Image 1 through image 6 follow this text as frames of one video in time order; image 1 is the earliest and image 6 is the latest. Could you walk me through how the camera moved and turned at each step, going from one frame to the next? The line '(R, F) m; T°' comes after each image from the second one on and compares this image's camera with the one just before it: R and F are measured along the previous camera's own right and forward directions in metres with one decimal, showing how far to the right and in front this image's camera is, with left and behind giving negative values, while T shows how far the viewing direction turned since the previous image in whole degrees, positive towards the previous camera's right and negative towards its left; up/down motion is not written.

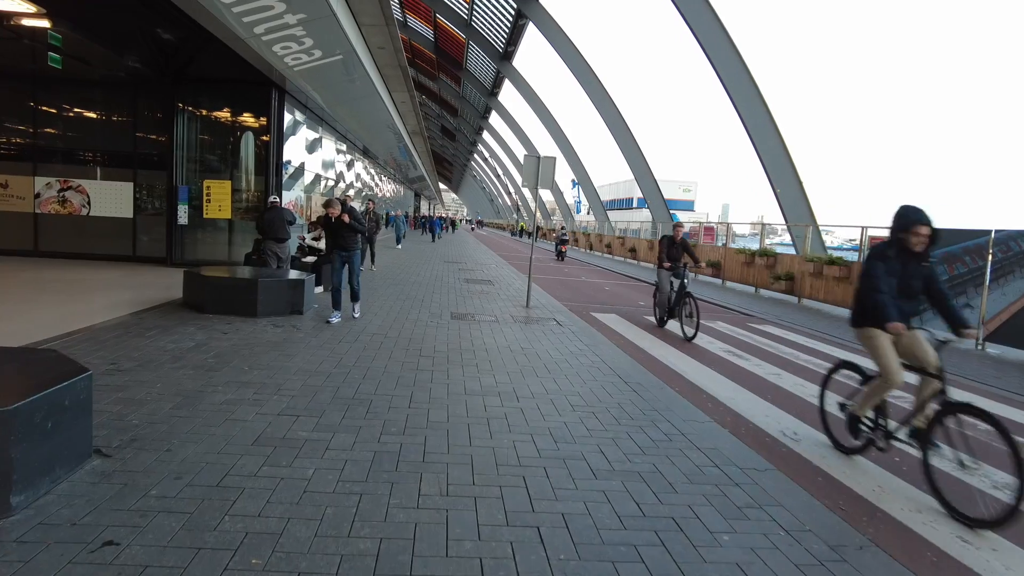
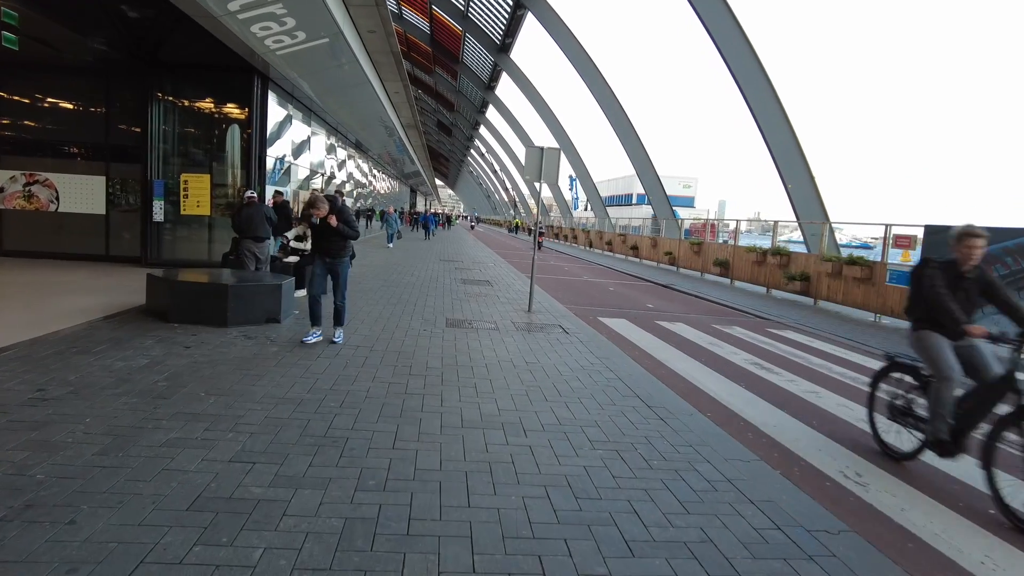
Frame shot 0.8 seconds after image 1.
(-0.1, +0.9) m; 0°
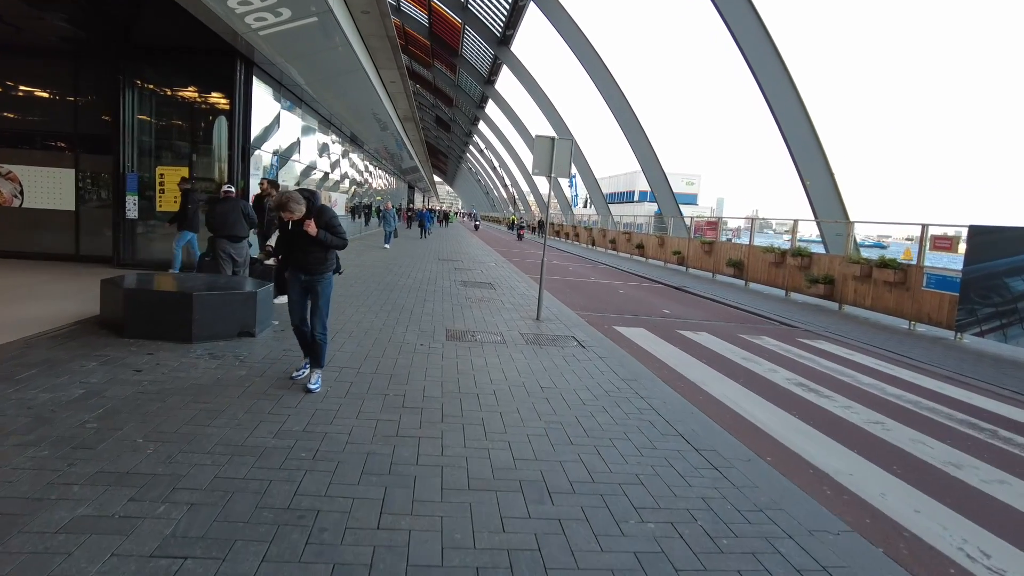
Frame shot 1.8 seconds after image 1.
(-0.1, +1.0) m; 0°
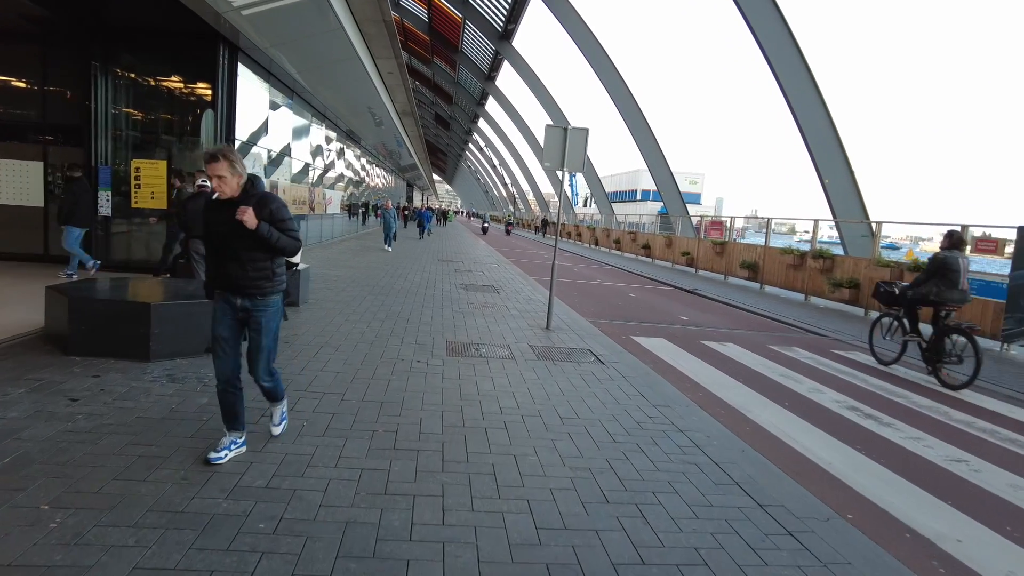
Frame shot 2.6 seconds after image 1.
(-0.1, +0.9) m; 0°
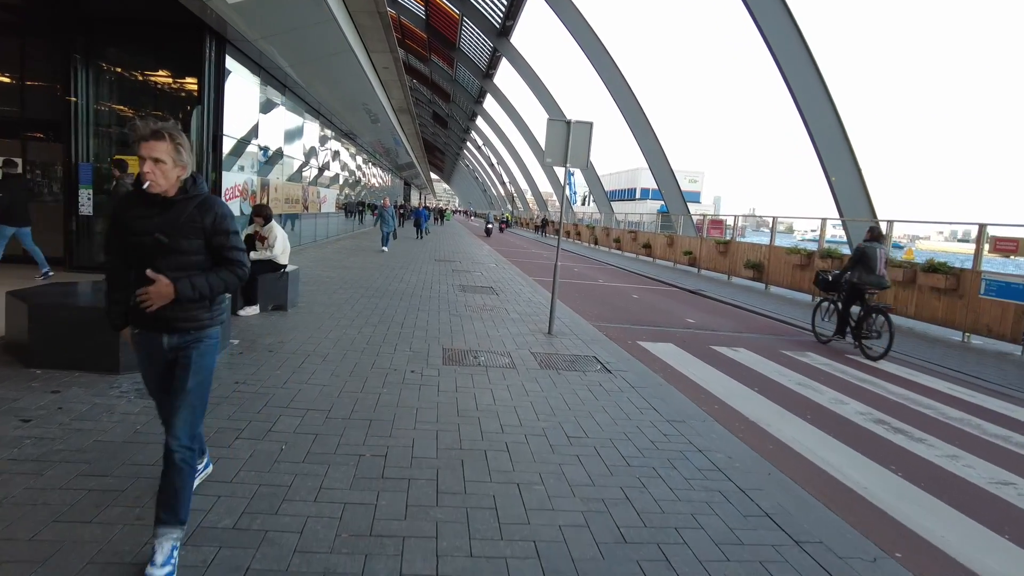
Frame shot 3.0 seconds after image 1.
(0.0, +0.4) m; 0°
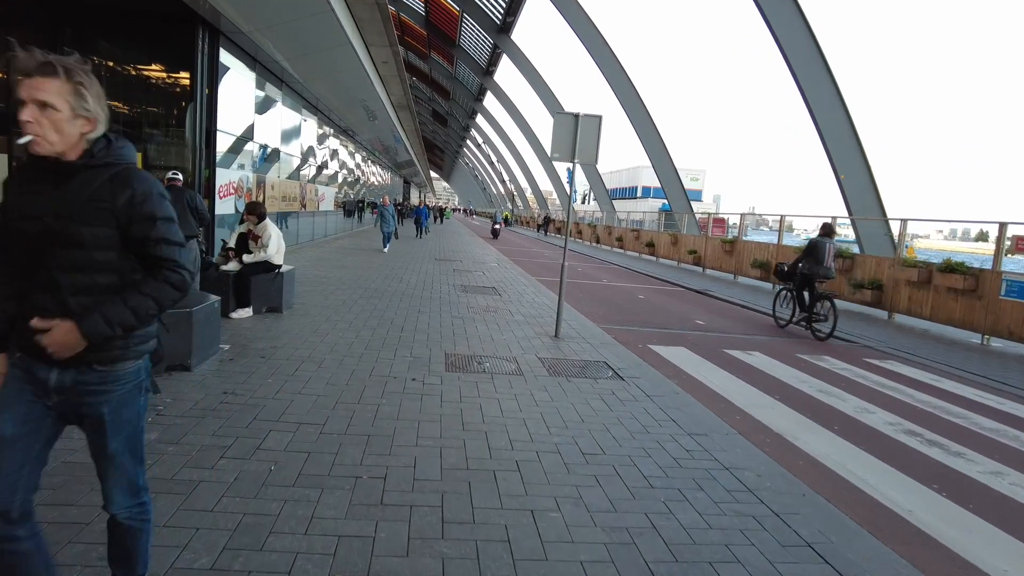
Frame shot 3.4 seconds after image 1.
(-0.1, +0.4) m; 0°
